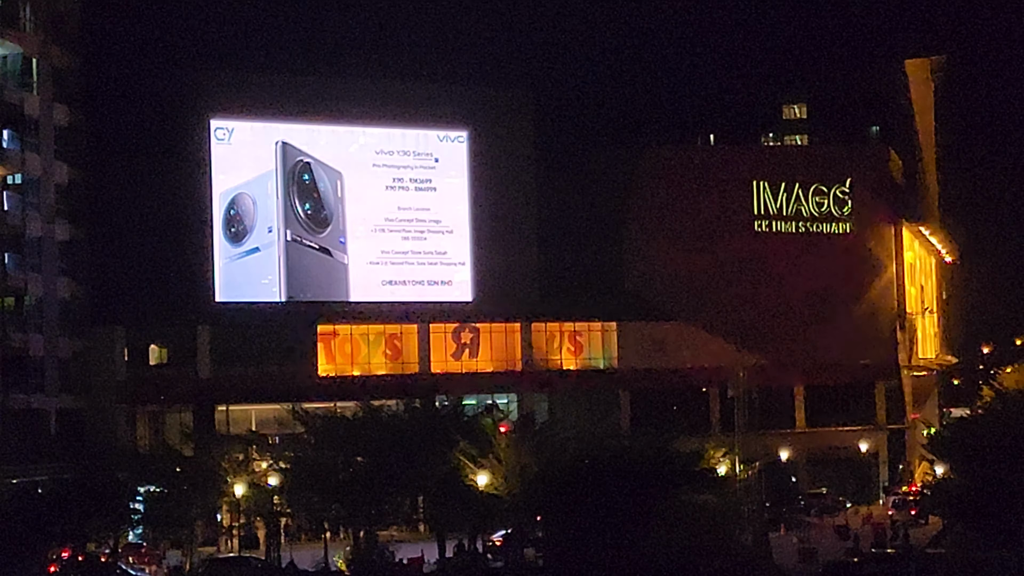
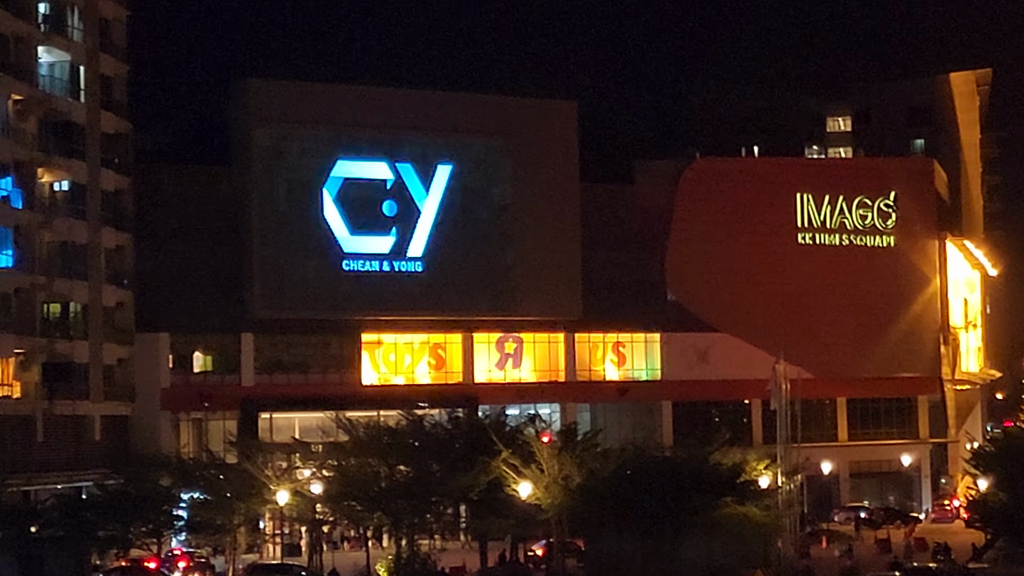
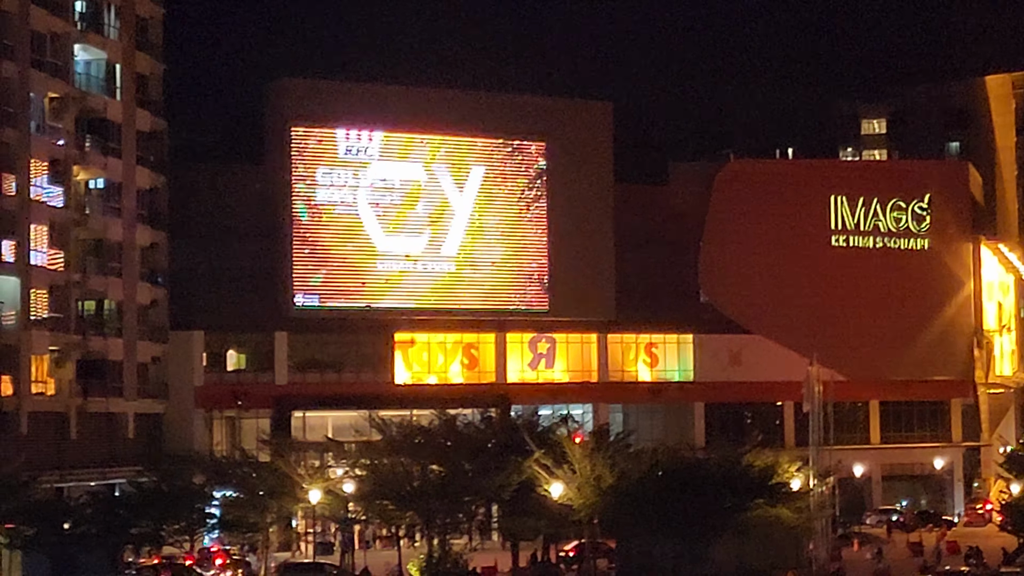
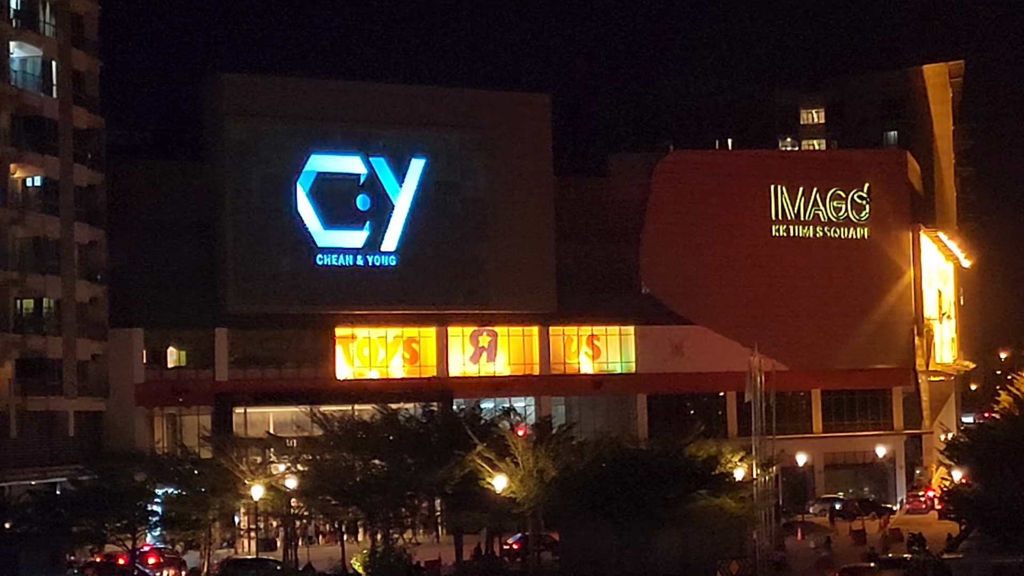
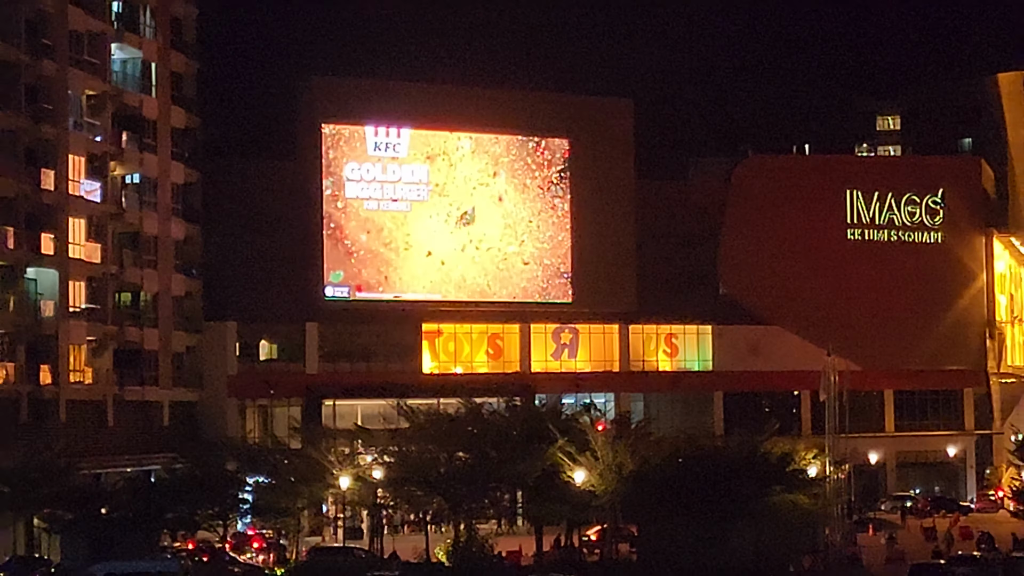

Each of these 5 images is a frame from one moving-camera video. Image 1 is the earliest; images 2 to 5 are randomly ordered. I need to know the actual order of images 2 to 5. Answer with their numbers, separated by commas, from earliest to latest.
4, 2, 3, 5
